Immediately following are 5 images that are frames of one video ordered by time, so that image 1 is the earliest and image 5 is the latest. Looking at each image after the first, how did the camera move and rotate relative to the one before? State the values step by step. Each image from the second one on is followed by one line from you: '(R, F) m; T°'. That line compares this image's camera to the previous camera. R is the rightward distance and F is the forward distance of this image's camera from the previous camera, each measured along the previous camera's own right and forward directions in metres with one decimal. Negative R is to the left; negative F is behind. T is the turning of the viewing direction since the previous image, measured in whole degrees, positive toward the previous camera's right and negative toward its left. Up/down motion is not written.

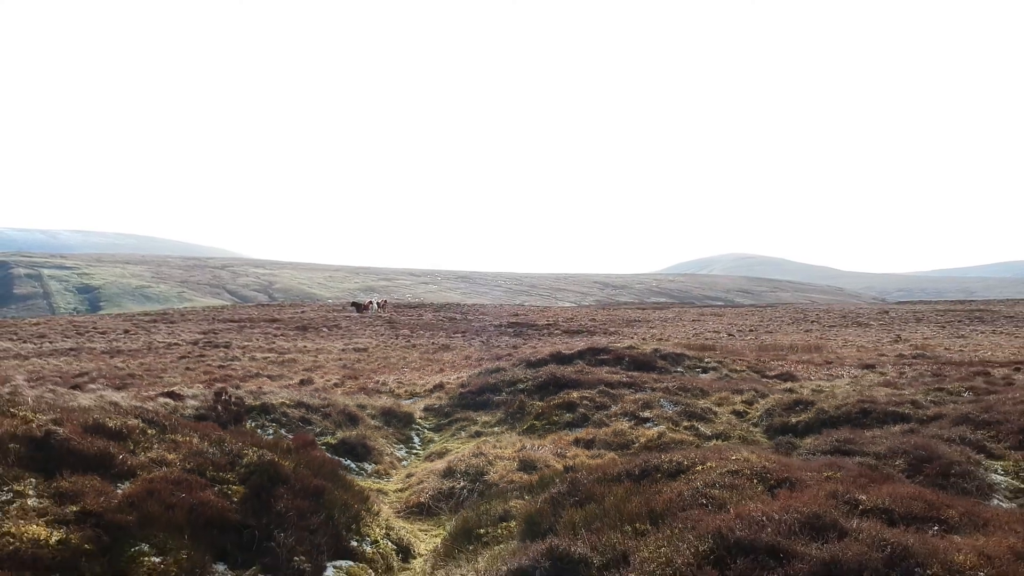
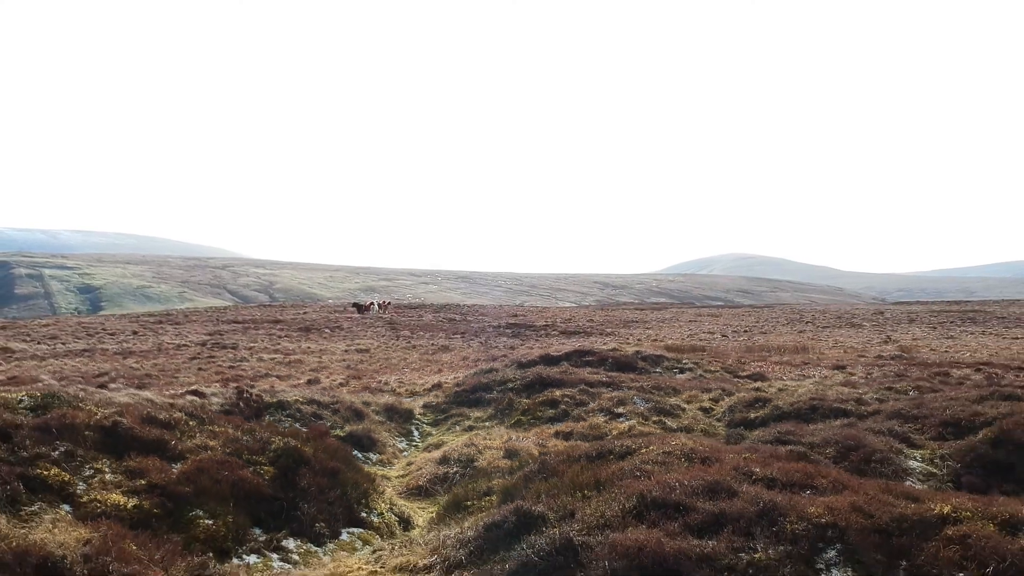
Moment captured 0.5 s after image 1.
(+0.3, -1.5) m; 0°
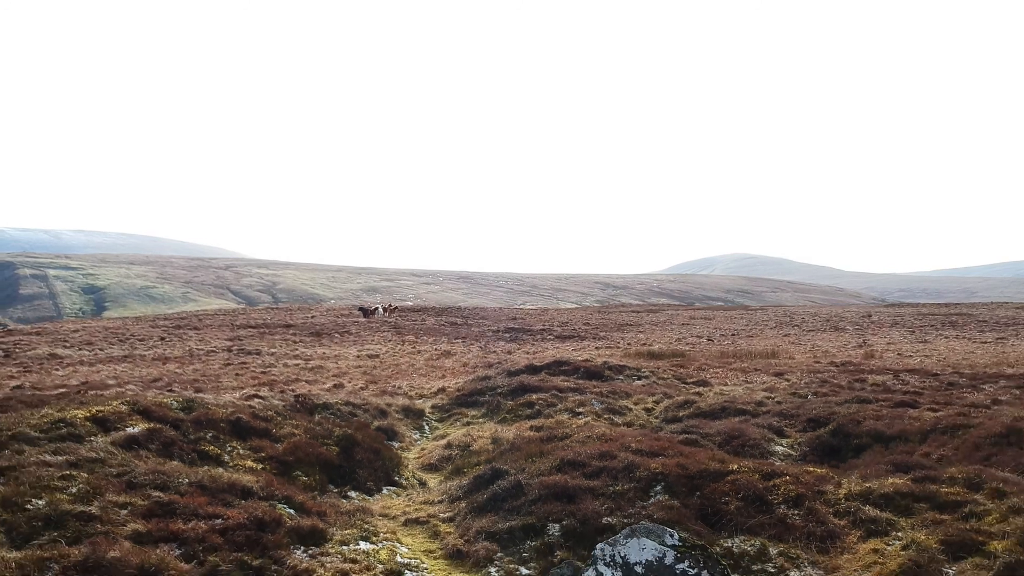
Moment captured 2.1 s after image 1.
(+0.5, -4.6) m; 0°
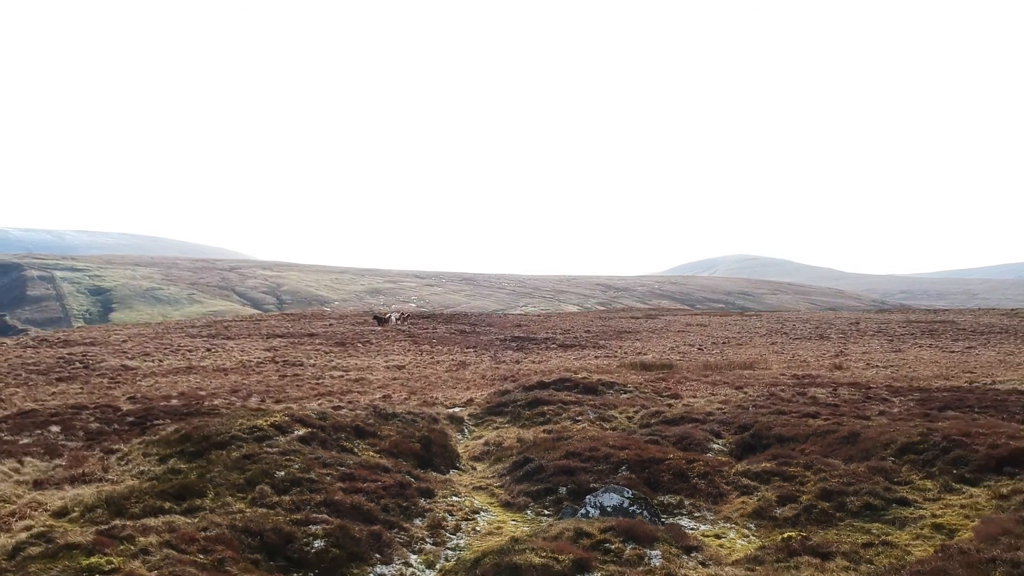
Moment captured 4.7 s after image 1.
(-0.7, -7.0) m; 0°
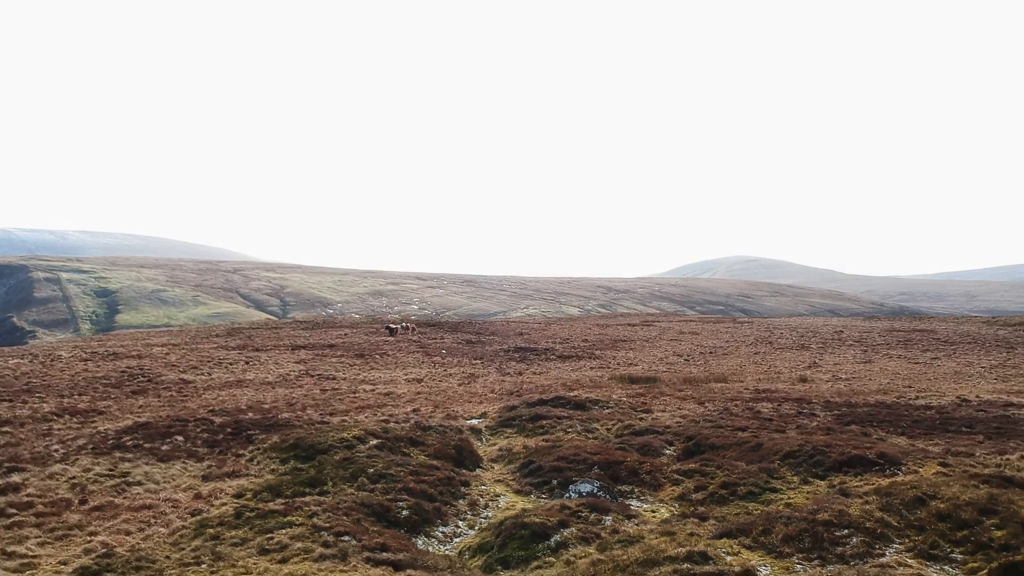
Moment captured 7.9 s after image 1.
(-0.4, -8.3) m; 0°
